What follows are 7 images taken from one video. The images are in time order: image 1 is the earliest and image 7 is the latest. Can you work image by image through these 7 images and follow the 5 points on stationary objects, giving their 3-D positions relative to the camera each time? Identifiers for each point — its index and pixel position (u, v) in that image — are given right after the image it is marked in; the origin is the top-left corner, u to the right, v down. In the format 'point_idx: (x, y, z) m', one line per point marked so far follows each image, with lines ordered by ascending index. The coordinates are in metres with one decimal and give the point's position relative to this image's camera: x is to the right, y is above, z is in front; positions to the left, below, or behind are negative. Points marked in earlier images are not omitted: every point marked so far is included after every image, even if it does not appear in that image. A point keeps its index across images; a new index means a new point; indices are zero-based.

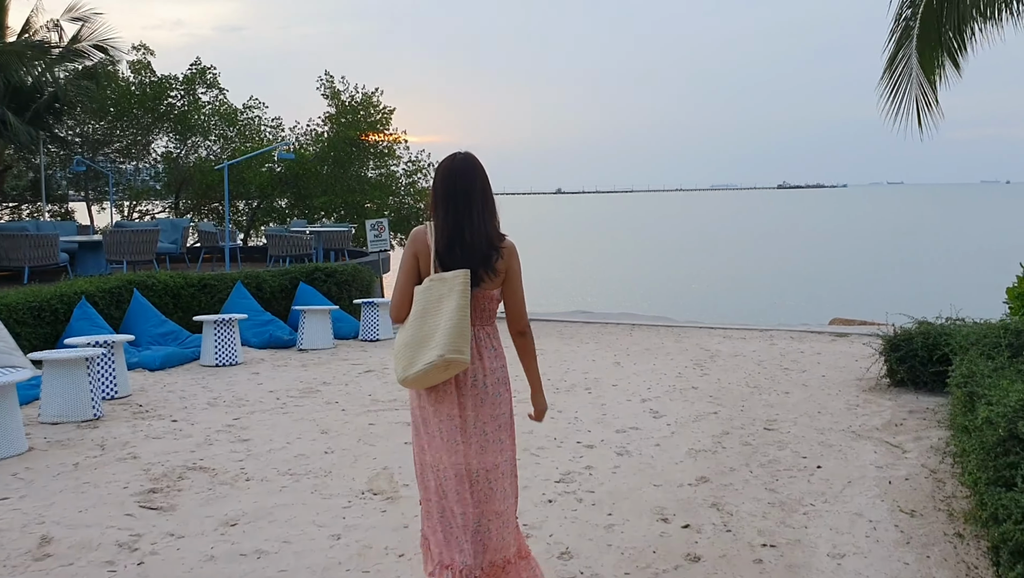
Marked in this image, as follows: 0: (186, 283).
0: (-3.4, +0.1, +11.0) m
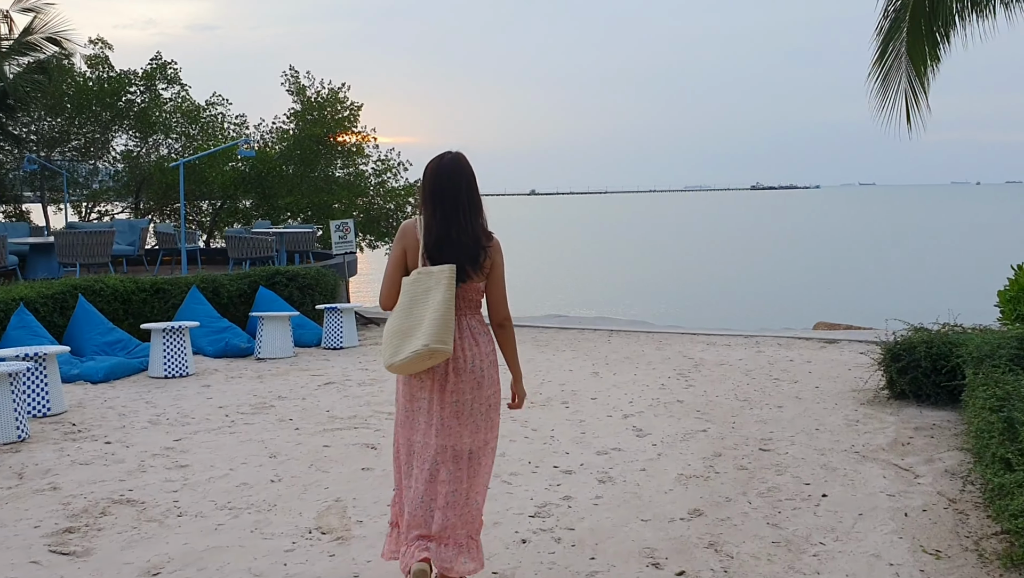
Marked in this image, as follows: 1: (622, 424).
0: (-3.6, 0.0, +10.3) m
1: (+0.7, -0.8, +6.6) m
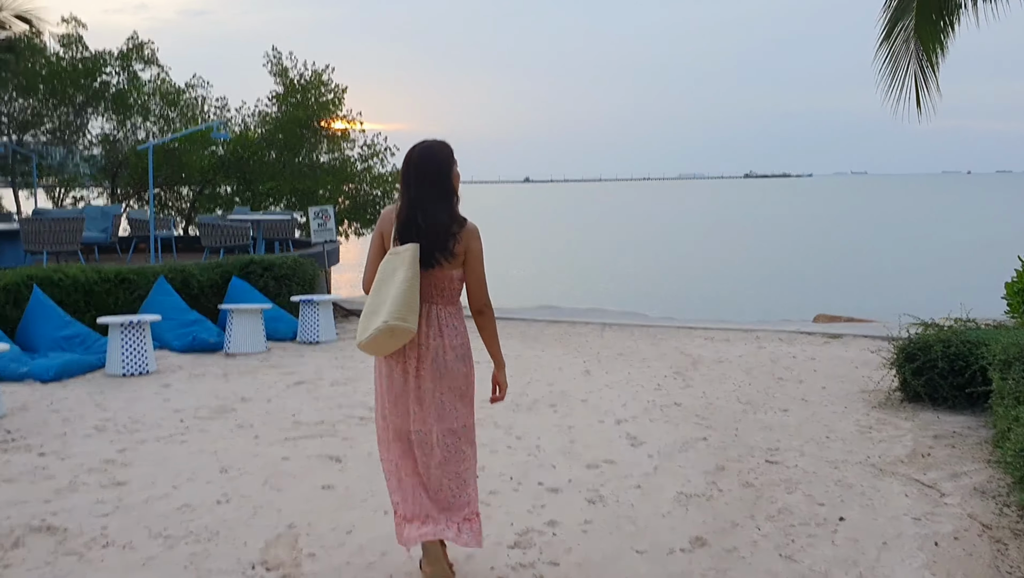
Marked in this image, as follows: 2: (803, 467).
0: (-3.8, +0.1, +9.7) m
1: (+0.6, -0.8, +6.0) m
2: (+1.4, -0.9, +5.2) m
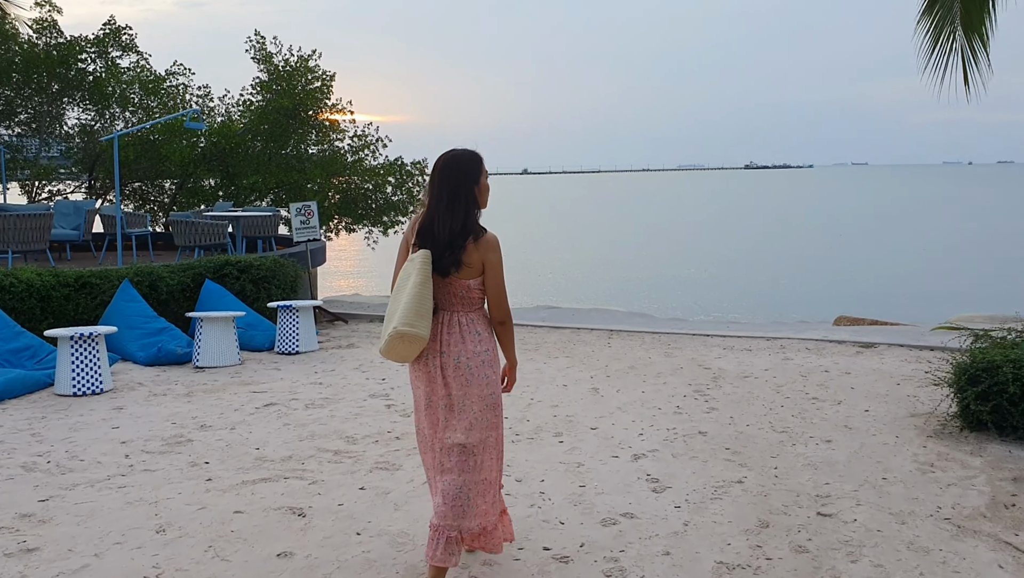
0: (-3.8, +0.1, +8.8) m
1: (+0.6, -0.9, +5.1) m
2: (+1.4, -0.9, +4.3) m
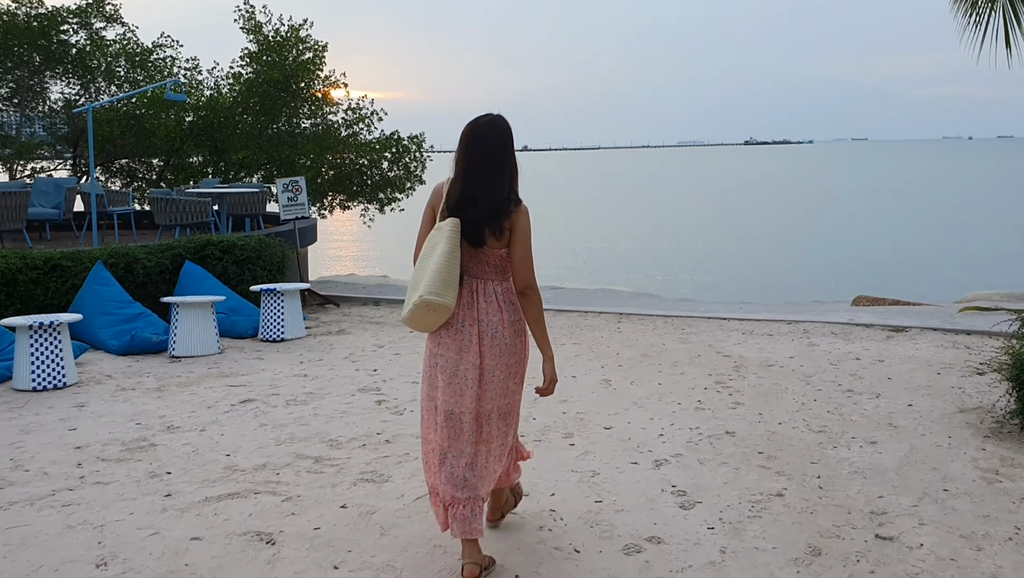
0: (-3.8, +0.2, +8.1) m
1: (+0.6, -0.8, +4.5) m
2: (+1.4, -0.9, +3.6) m
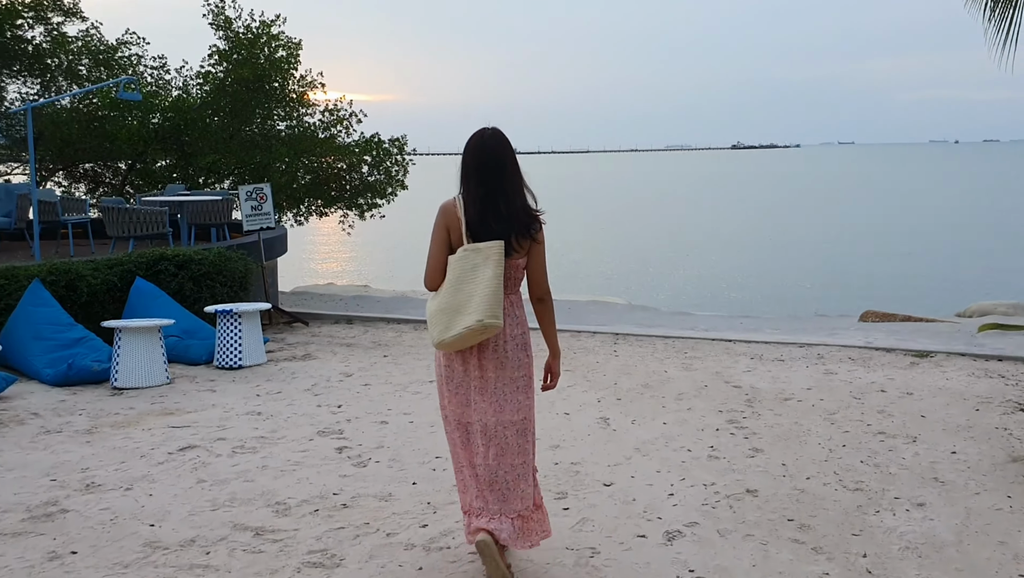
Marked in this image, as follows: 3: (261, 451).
0: (-3.9, 0.0, +7.3) m
1: (+0.5, -0.9, +3.6) m
2: (+1.4, -1.0, +2.8) m
3: (-1.2, -0.8, +5.2) m
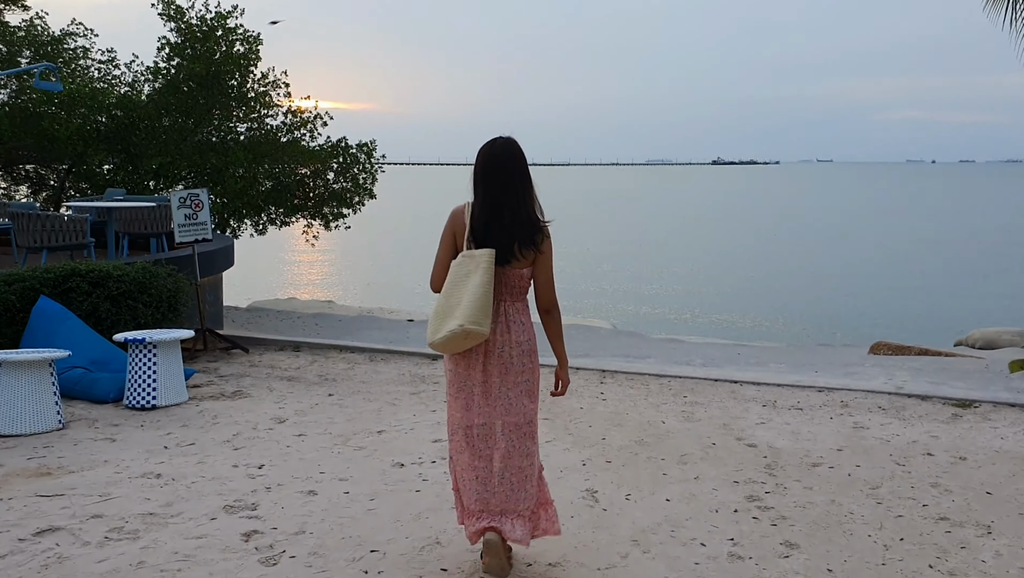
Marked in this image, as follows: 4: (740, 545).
0: (-4.0, -0.1, +6.0) m
1: (+0.4, -1.1, +2.5) m
2: (+1.3, -1.2, +1.7) m
3: (-1.4, -0.9, +3.9) m
4: (+0.9, -0.9, +3.9) m
